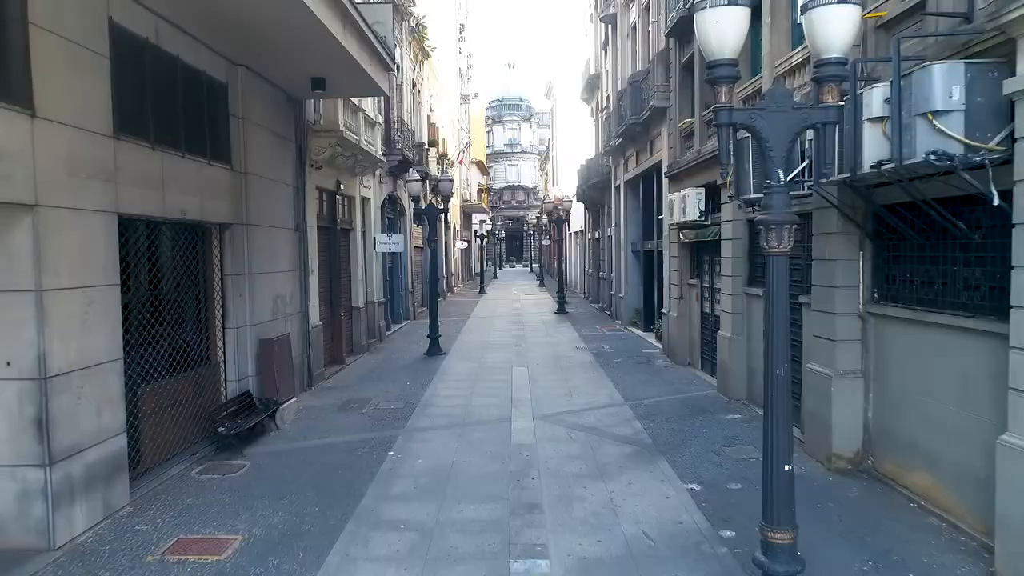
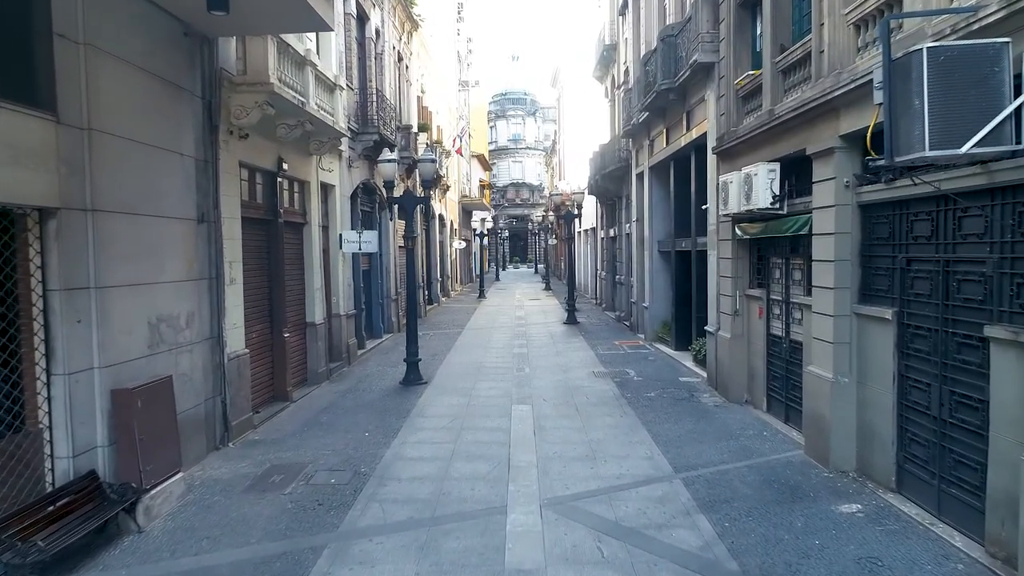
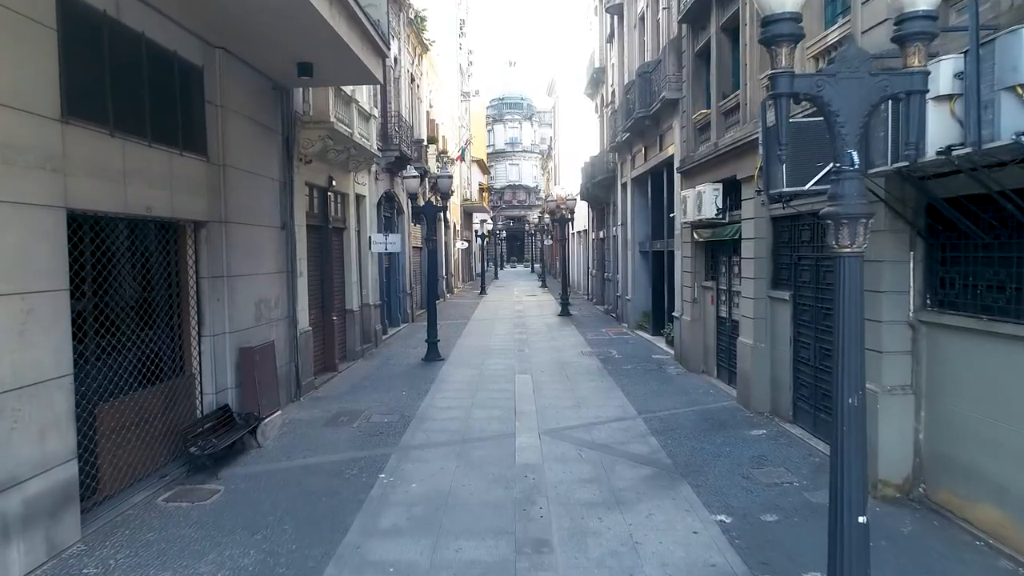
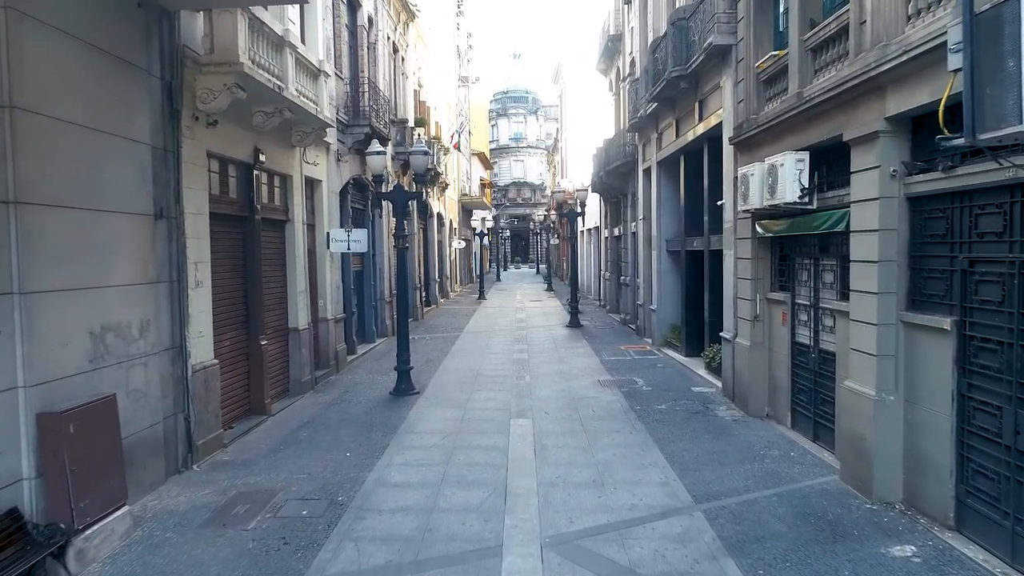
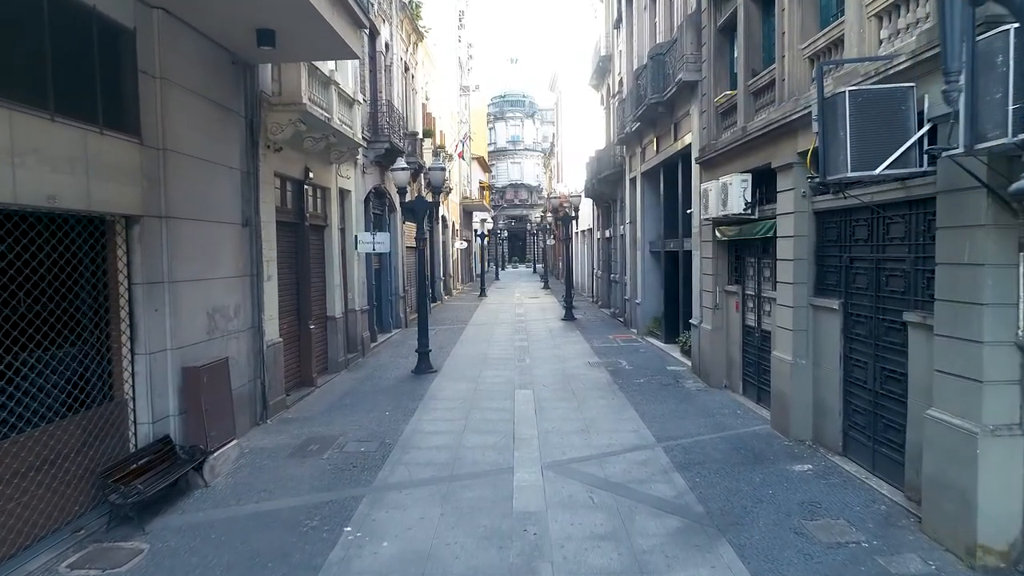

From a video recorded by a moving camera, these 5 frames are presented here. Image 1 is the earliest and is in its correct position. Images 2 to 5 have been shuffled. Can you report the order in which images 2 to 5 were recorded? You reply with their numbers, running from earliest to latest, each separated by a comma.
3, 5, 2, 4
